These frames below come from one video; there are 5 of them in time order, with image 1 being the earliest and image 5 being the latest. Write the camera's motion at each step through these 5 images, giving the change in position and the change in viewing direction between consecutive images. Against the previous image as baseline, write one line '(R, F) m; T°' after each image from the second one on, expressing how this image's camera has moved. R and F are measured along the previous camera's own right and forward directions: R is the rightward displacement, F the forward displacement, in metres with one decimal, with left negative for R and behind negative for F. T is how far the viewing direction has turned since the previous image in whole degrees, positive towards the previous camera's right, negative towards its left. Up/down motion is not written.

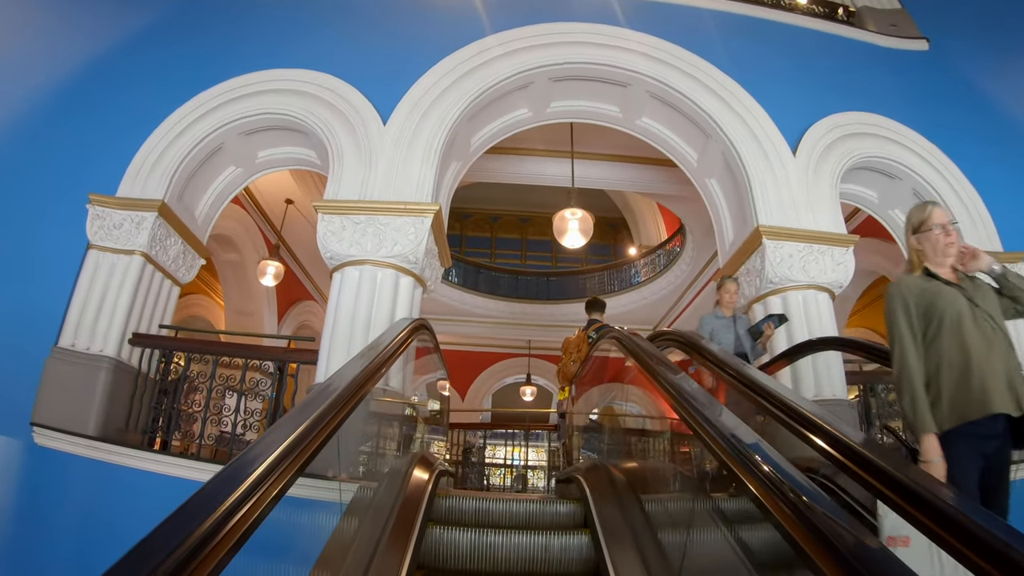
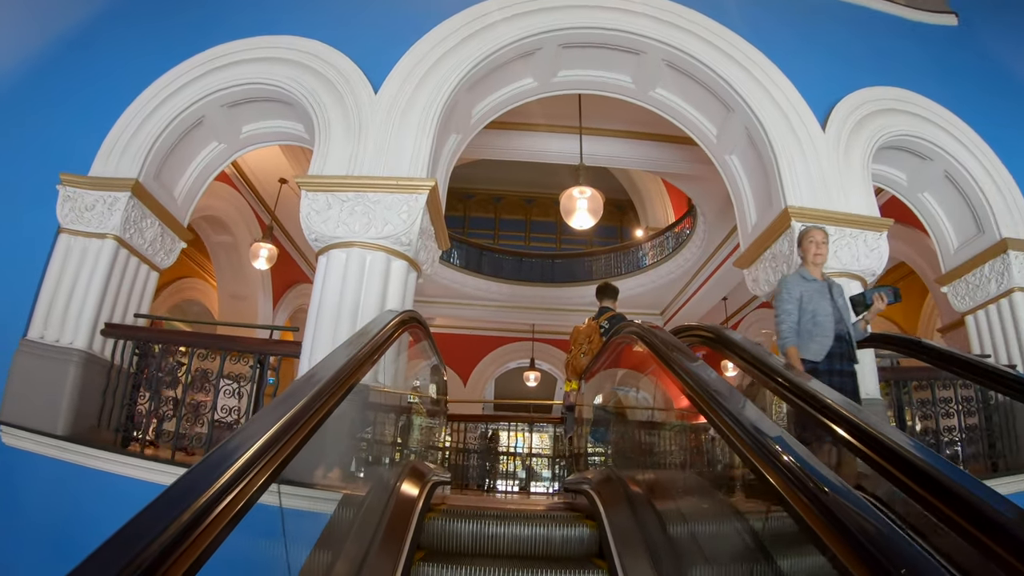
(0.0, +0.4) m; 0°
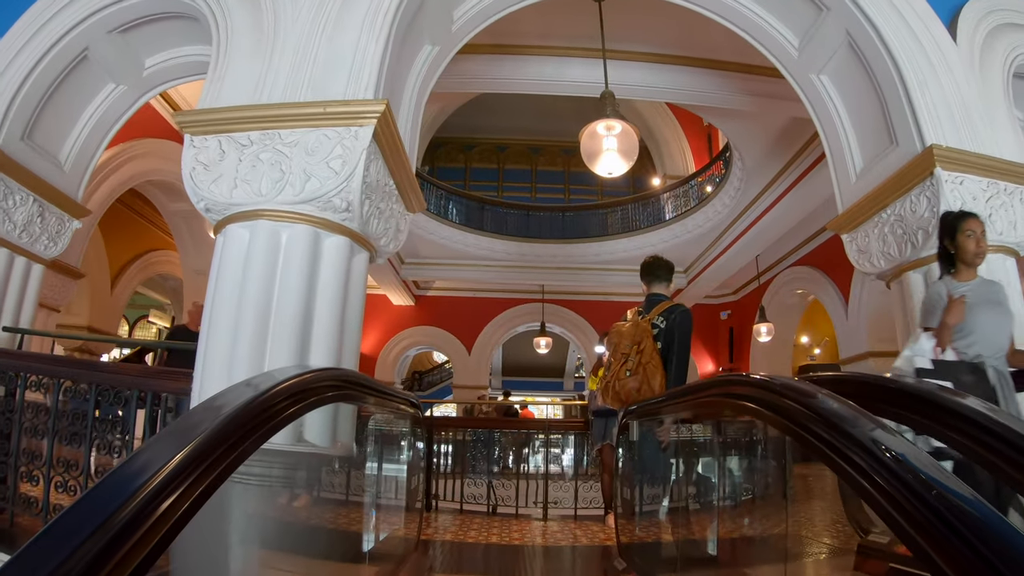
(0.0, +1.3) m; -1°
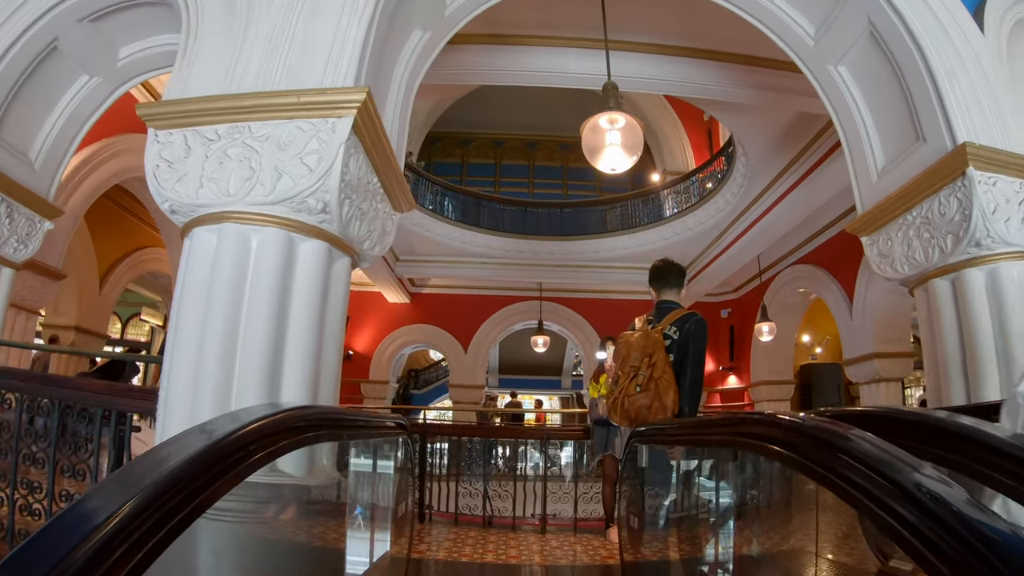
(0.0, +0.2) m; 0°
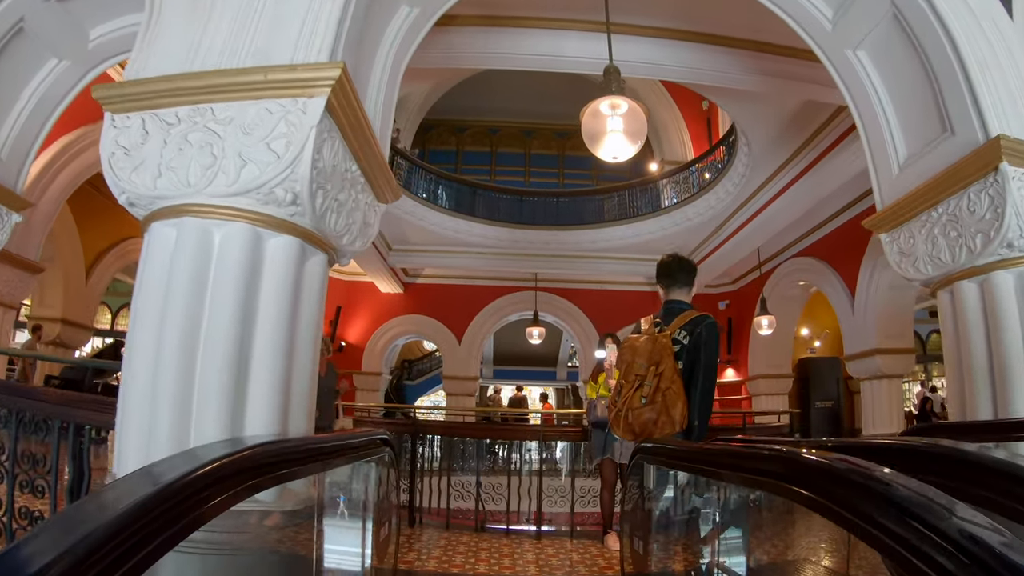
(0.0, +0.2) m; +1°
